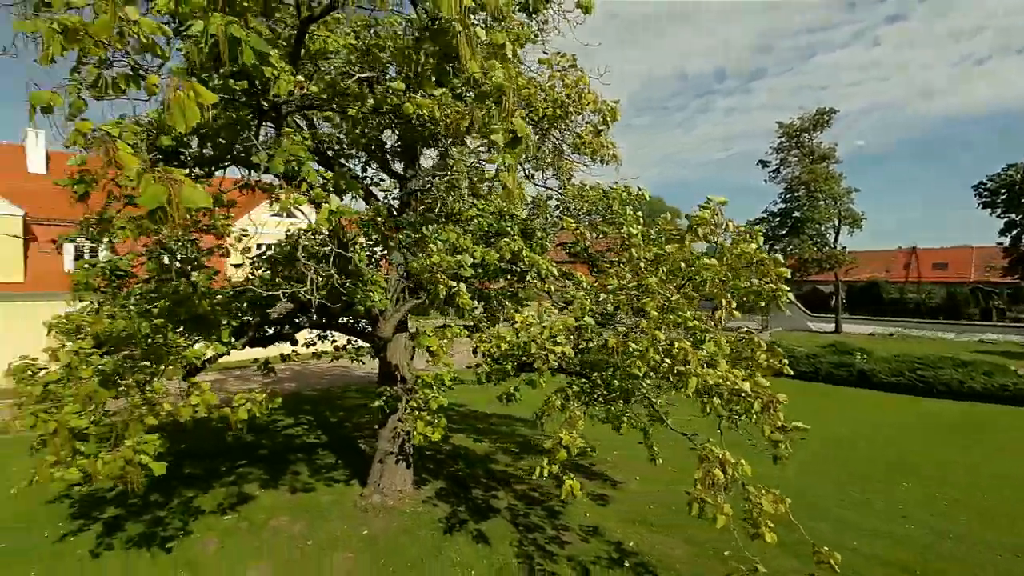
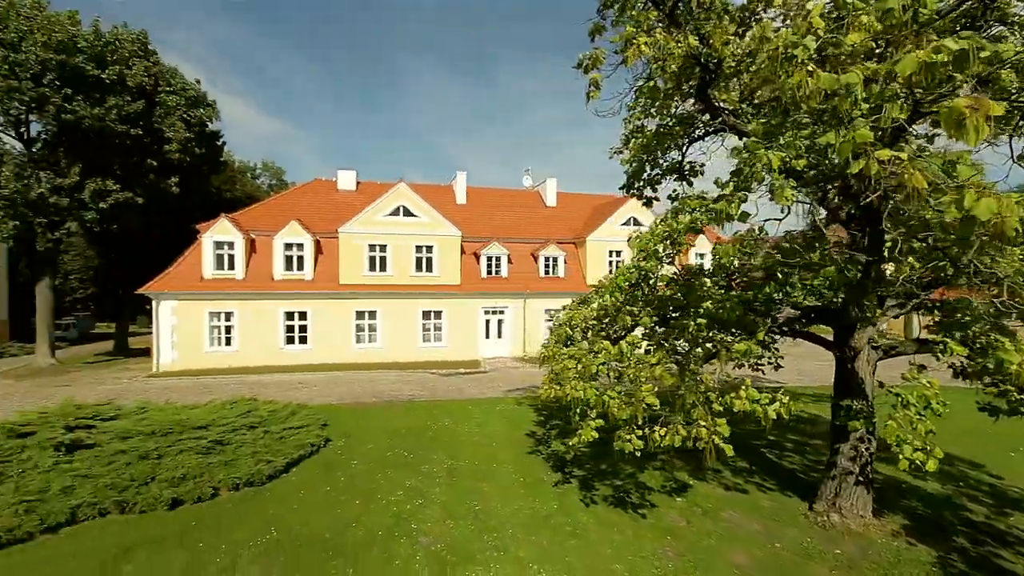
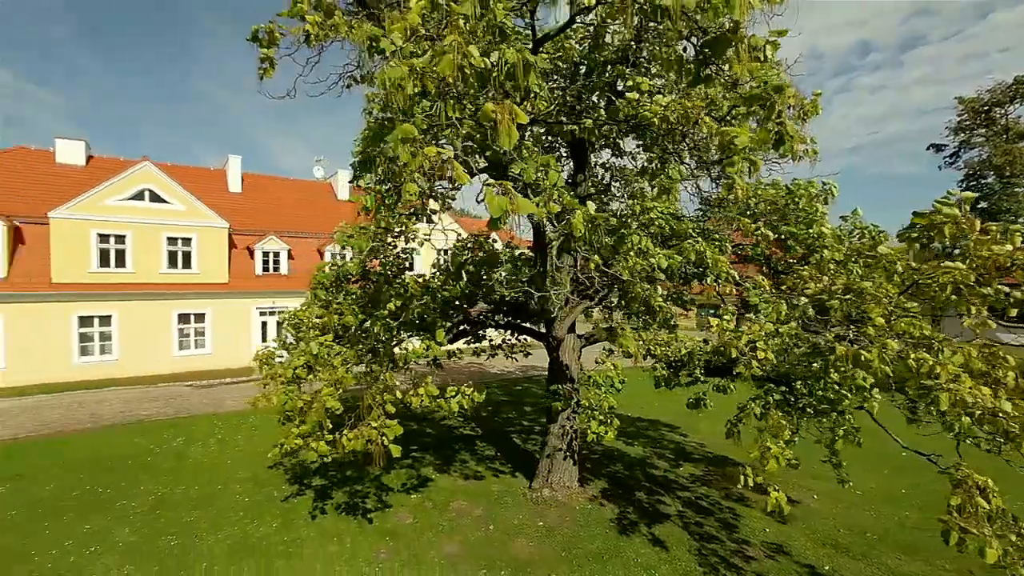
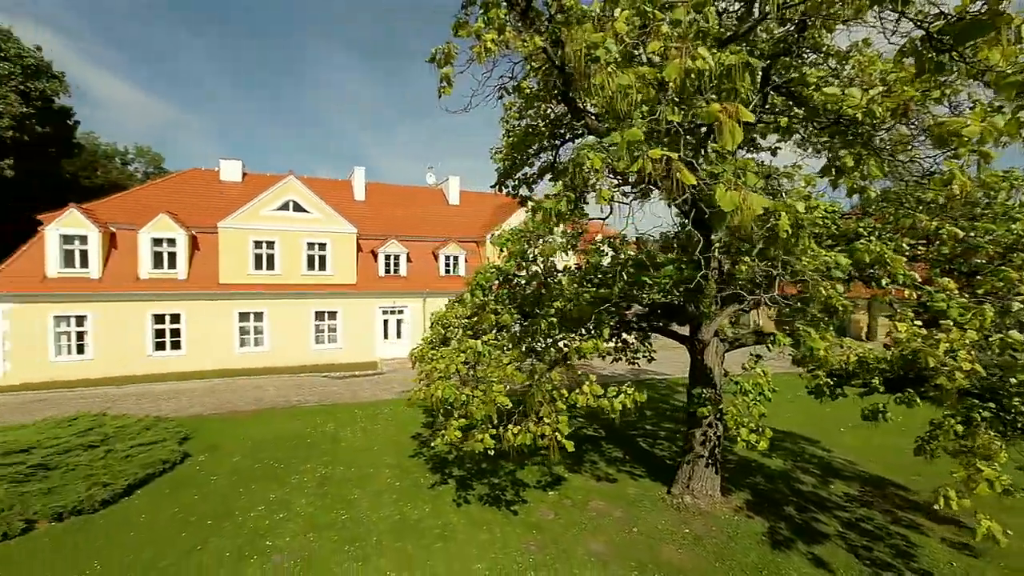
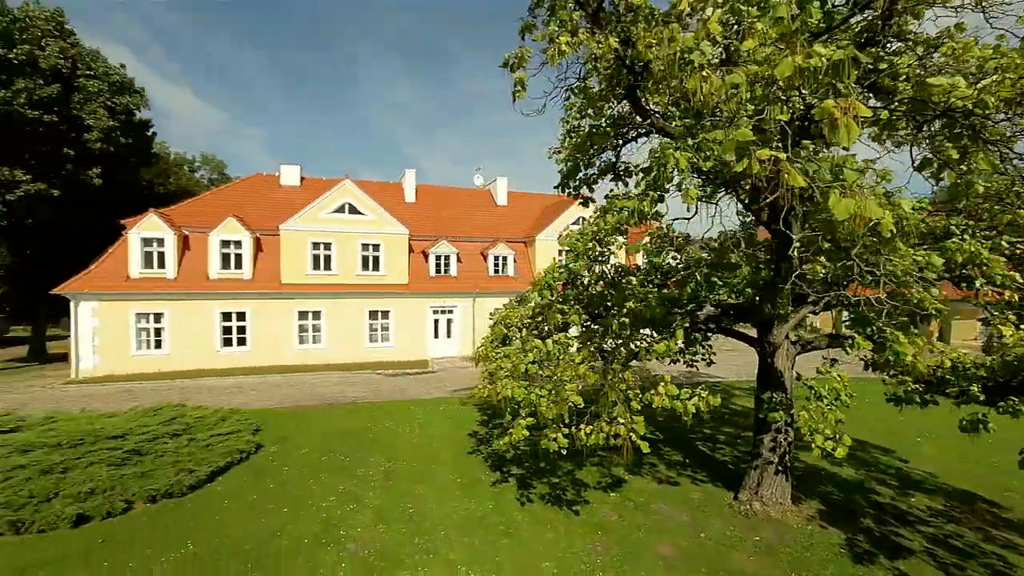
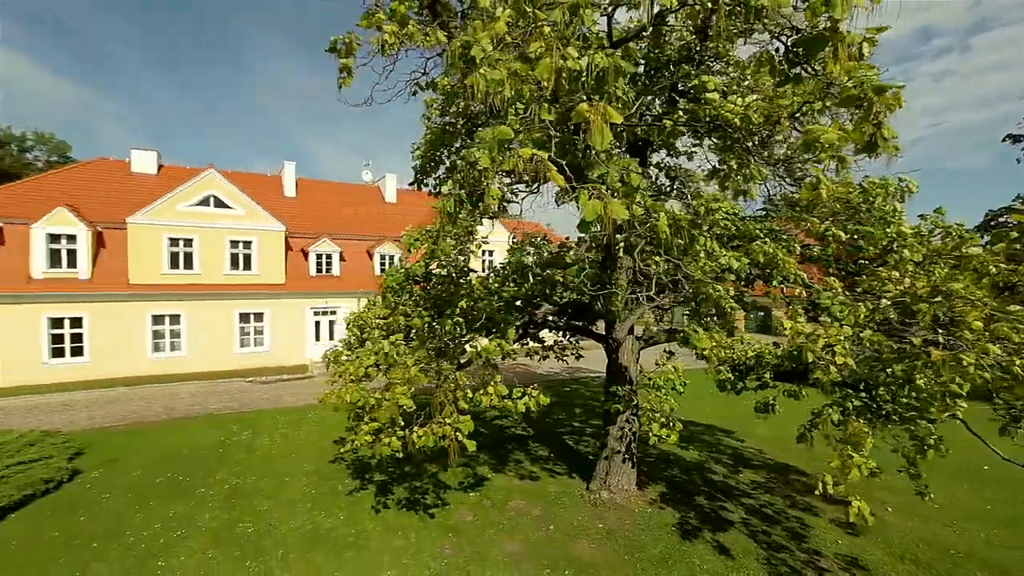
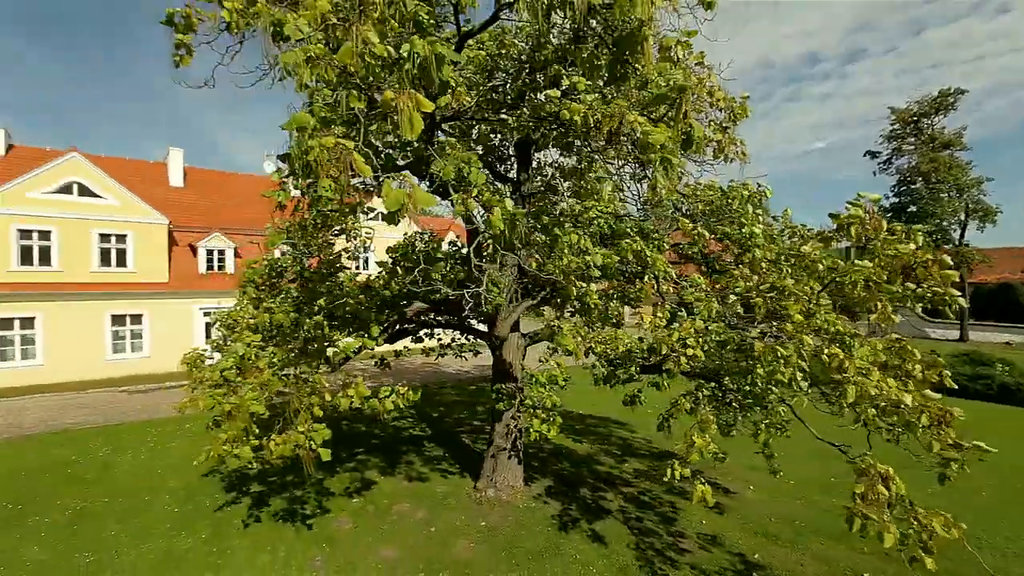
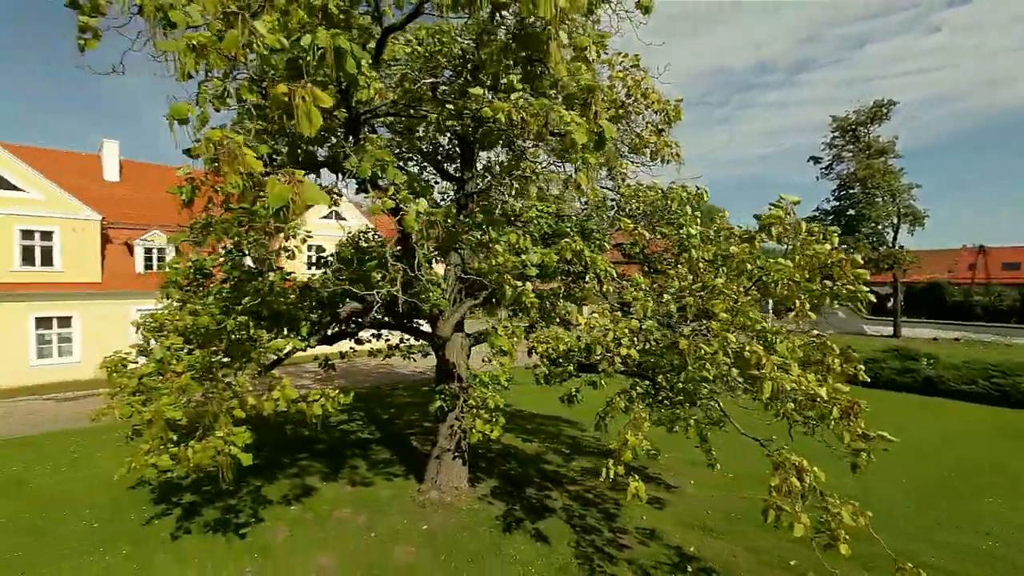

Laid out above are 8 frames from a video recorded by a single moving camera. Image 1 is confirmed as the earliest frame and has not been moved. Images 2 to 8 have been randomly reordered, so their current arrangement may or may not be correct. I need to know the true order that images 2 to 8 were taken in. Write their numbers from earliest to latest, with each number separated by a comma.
8, 7, 3, 6, 4, 5, 2
